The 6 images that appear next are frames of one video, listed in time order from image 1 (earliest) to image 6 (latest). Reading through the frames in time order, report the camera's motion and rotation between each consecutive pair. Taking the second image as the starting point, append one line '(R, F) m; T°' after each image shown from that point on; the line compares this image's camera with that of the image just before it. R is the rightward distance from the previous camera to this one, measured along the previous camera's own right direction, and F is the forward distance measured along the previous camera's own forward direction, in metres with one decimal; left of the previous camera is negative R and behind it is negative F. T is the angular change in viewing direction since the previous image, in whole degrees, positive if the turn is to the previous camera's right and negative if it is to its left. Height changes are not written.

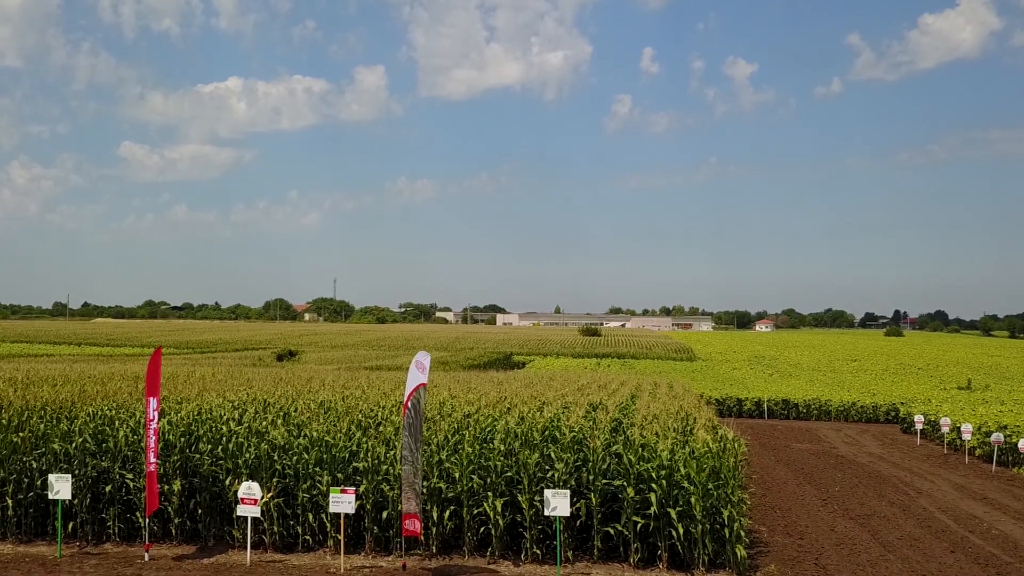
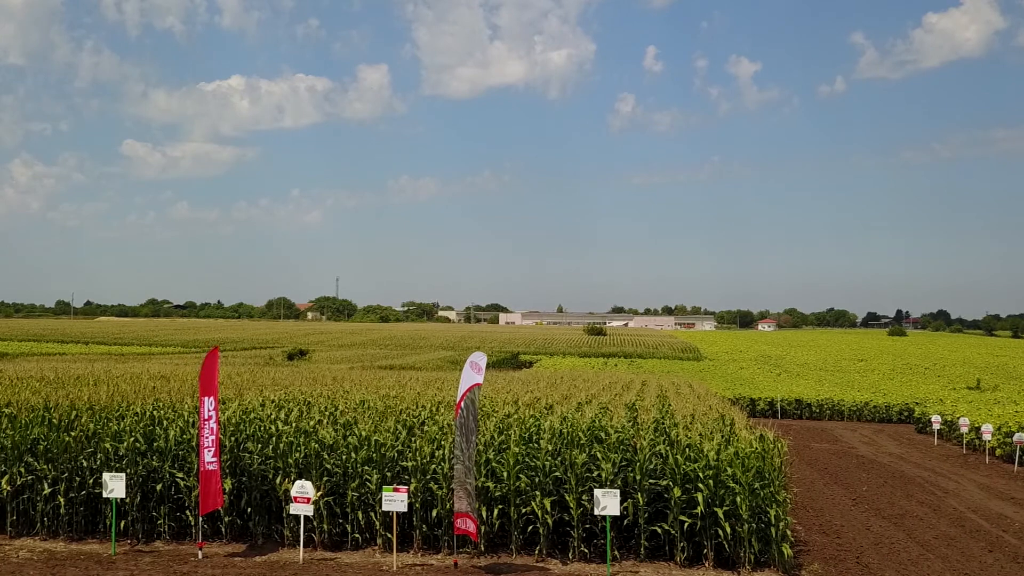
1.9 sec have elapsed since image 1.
(-0.6, -0.1) m; 0°
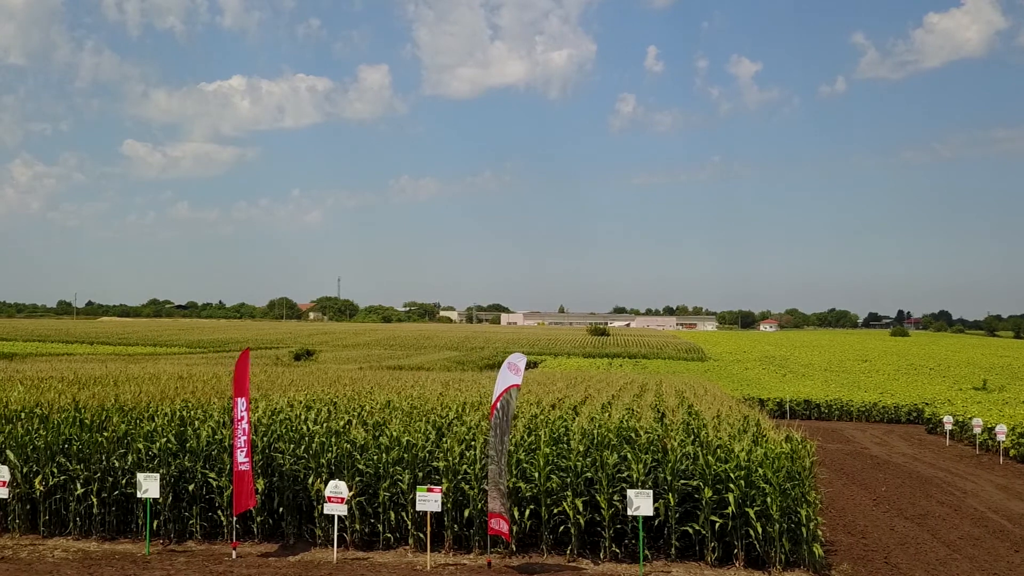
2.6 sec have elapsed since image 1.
(-0.4, -0.1) m; 0°
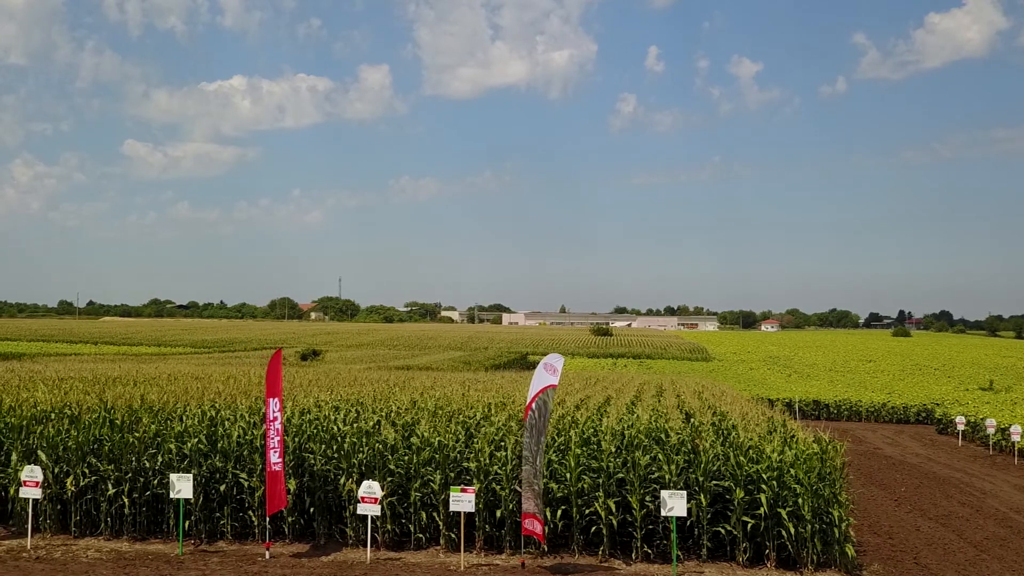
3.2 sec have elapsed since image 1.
(-0.4, 0.0) m; 0°
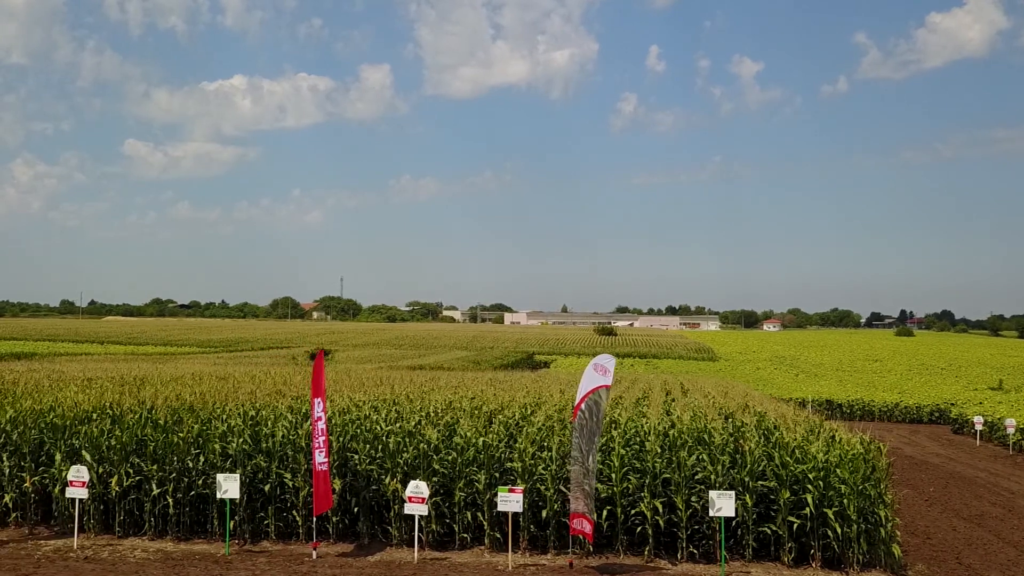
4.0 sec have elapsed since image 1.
(-0.6, 0.0) m; 0°
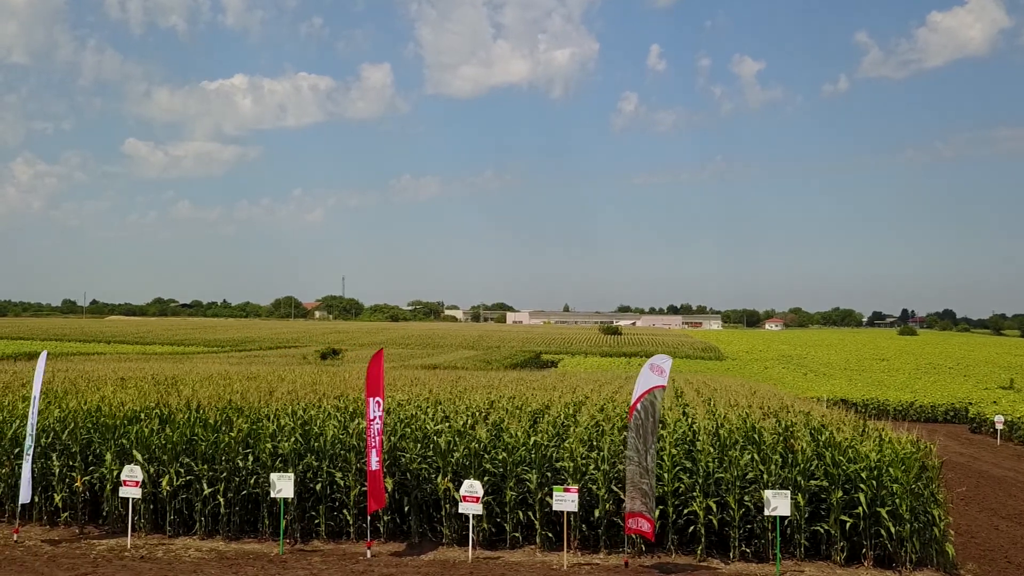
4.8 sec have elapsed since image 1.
(-0.7, 0.0) m; 0°
